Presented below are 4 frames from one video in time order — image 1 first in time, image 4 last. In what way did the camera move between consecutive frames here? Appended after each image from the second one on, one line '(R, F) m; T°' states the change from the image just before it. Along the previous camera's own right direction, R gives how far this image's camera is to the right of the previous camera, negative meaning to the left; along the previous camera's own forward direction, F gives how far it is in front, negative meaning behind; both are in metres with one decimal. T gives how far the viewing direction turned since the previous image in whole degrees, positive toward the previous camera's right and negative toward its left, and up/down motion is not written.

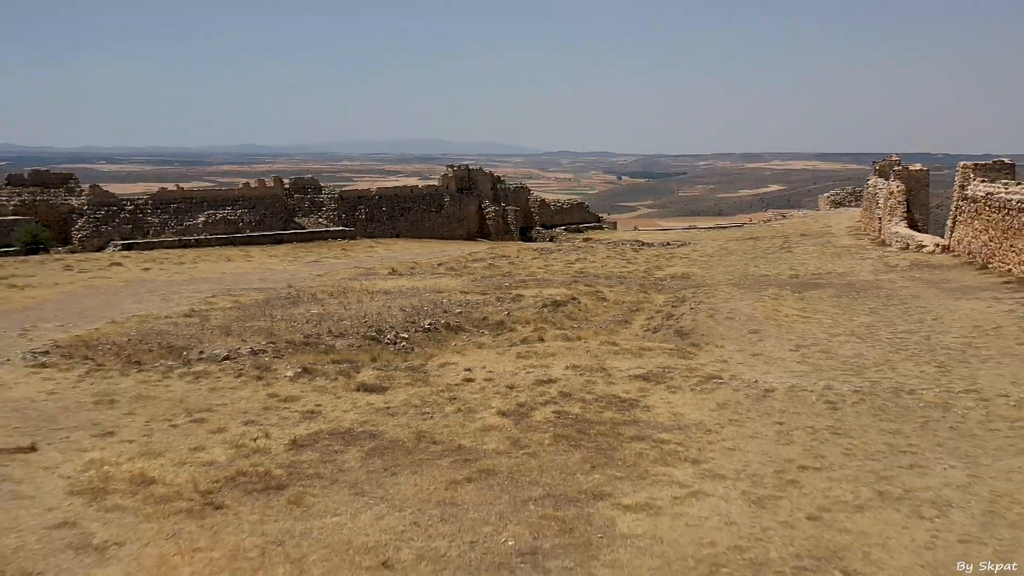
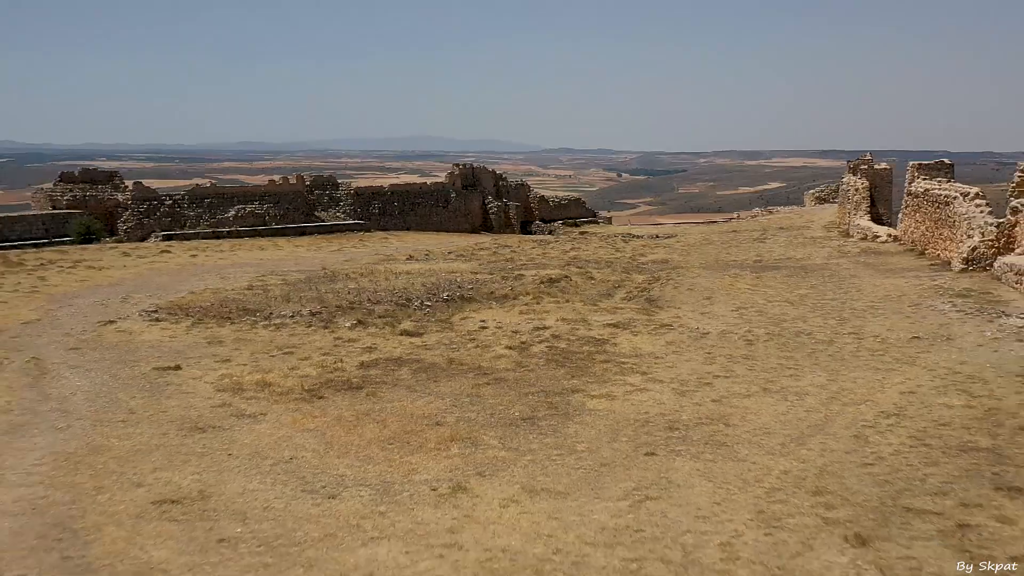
(-0.1, -3.0) m; 0°
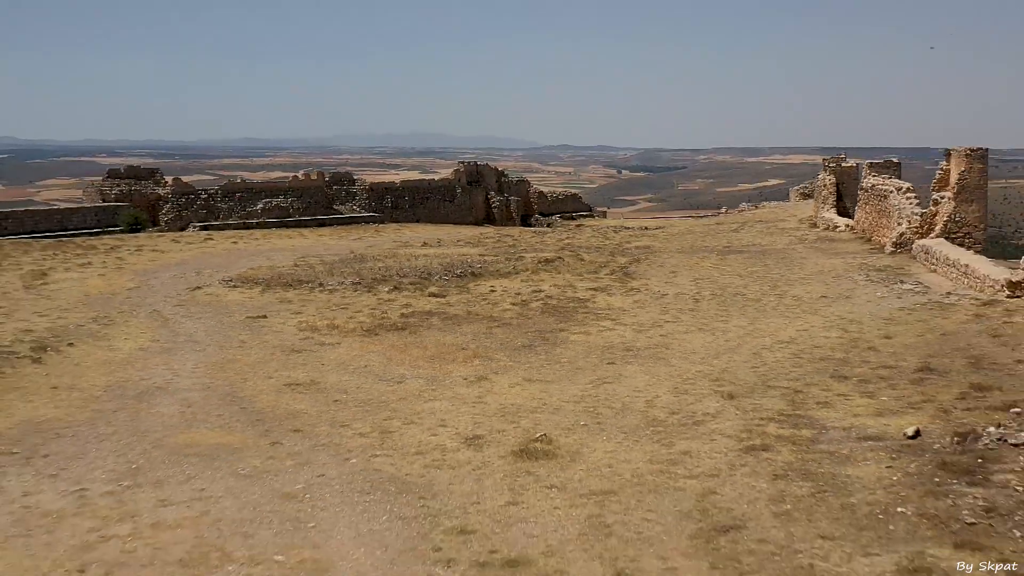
(-0.1, -3.4) m; 0°
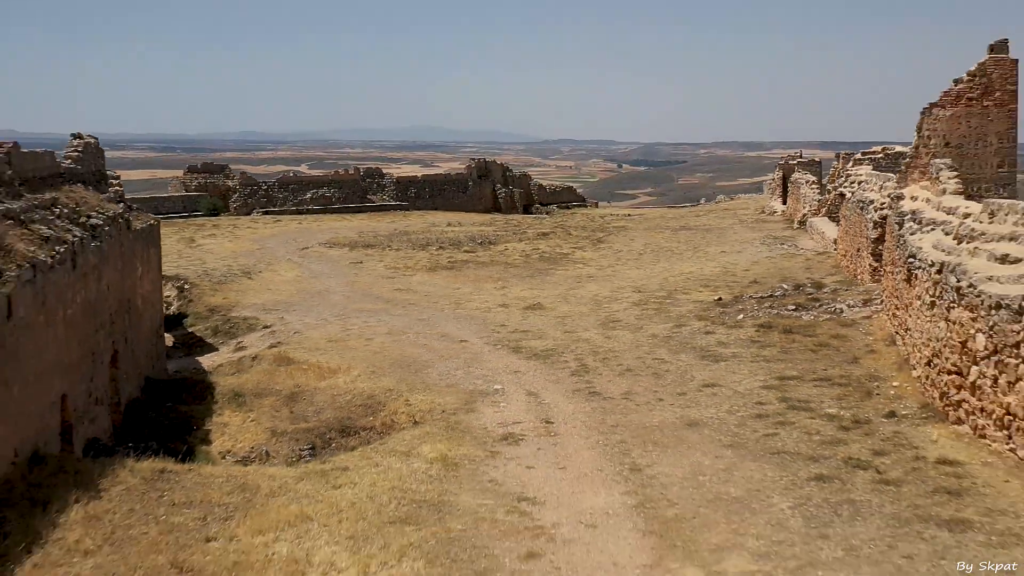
(-0.2, -7.5) m; 0°
